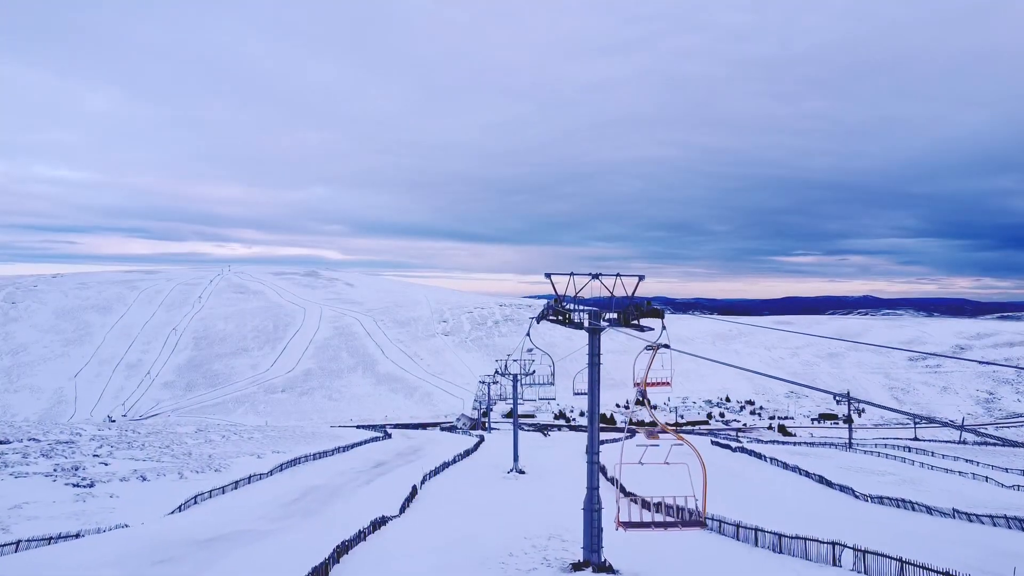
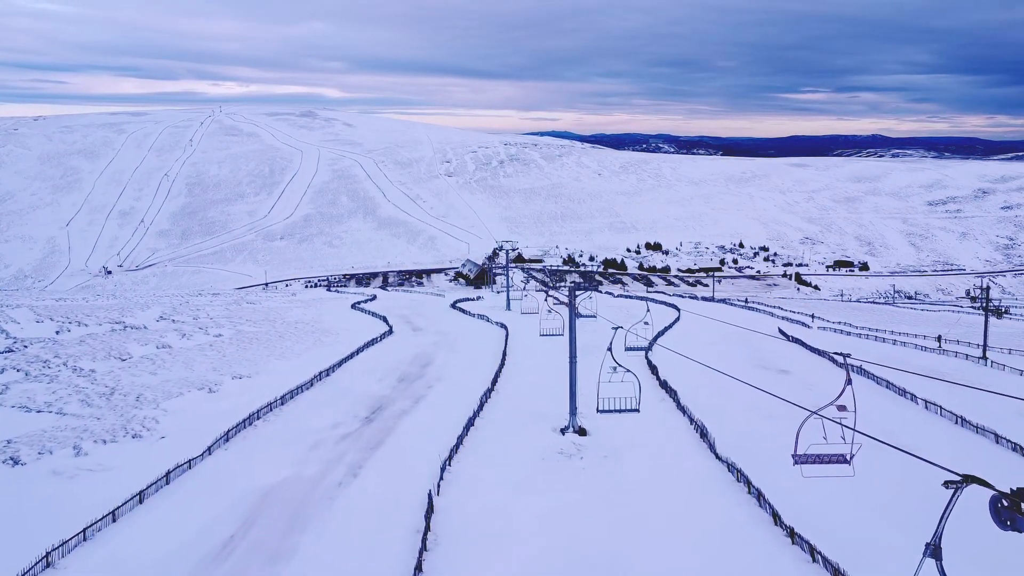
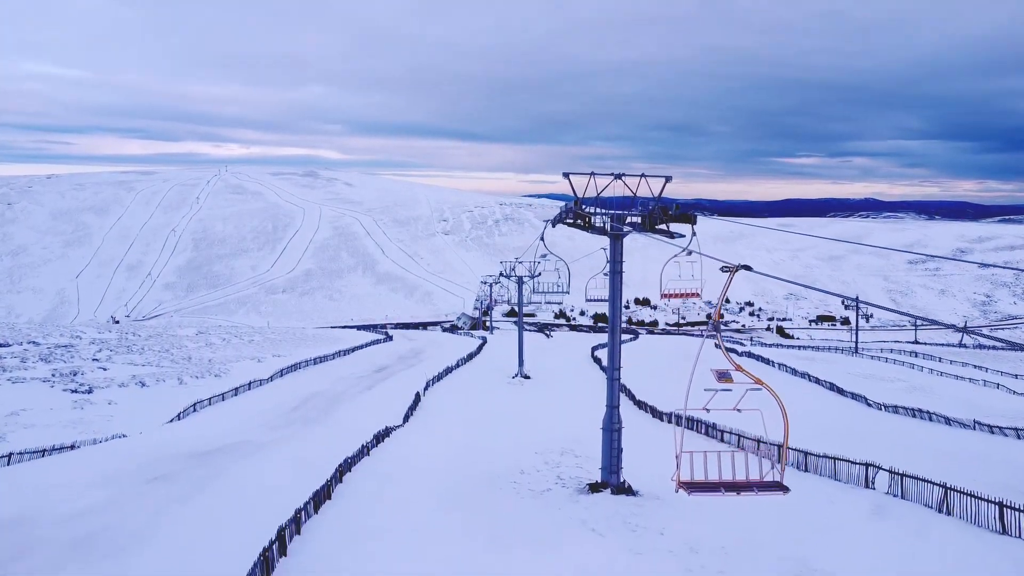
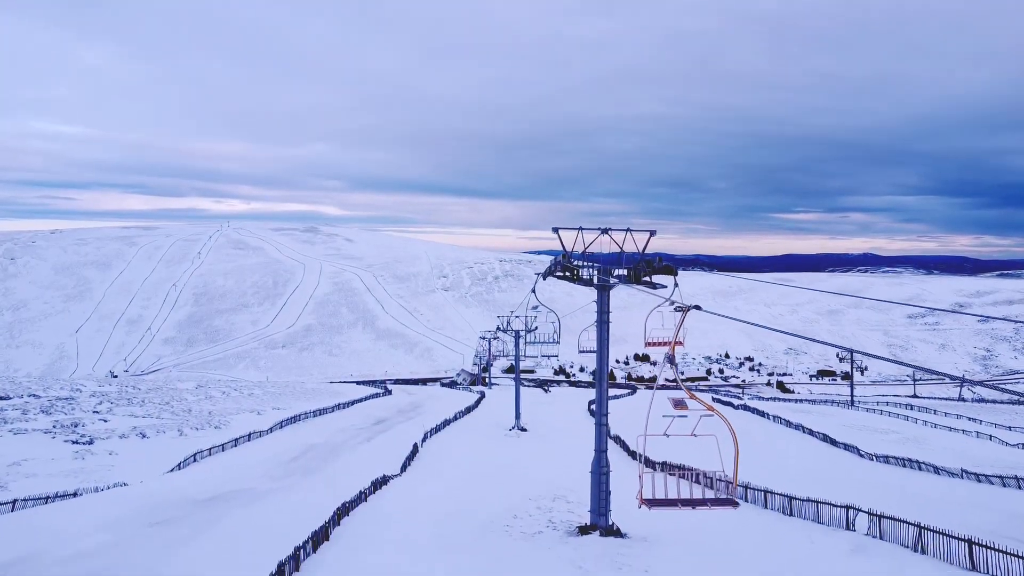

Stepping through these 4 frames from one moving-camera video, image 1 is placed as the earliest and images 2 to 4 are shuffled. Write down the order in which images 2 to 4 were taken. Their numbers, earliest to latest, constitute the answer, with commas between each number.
4, 3, 2
